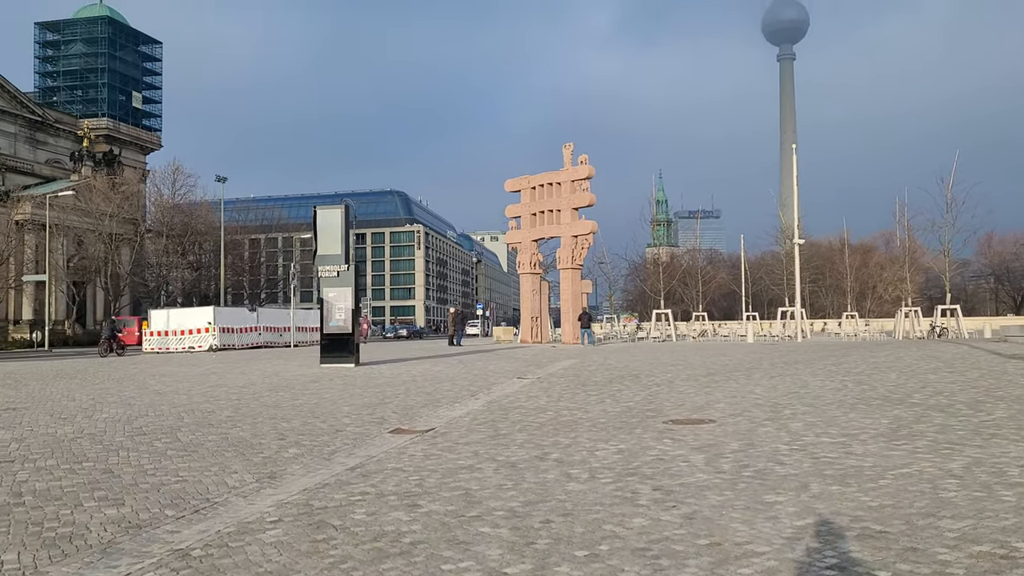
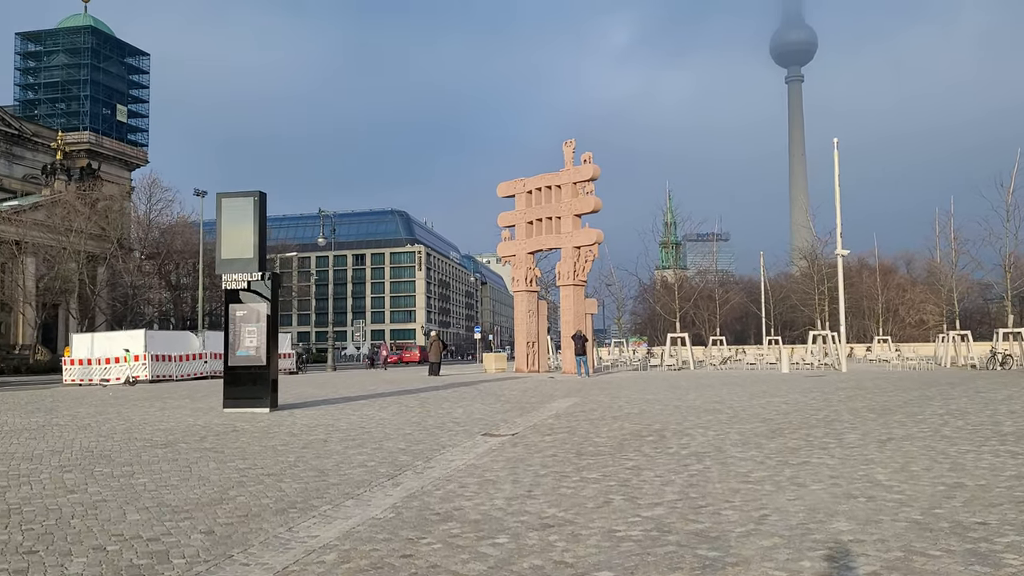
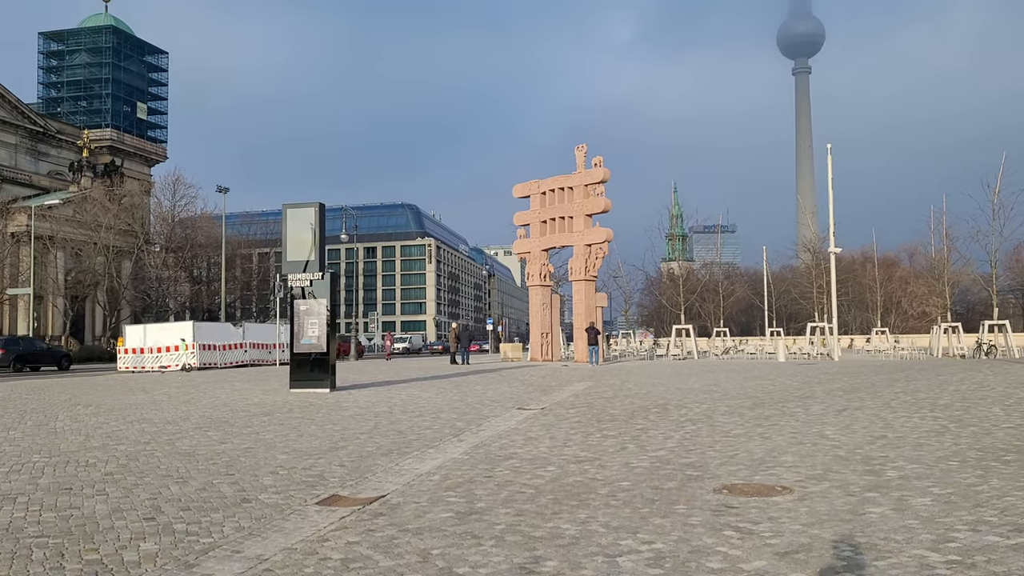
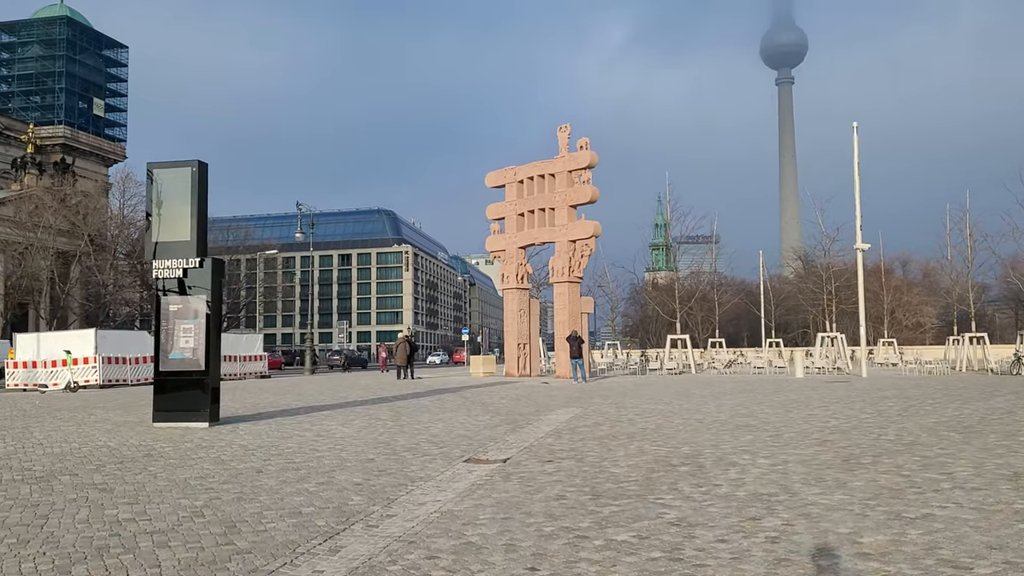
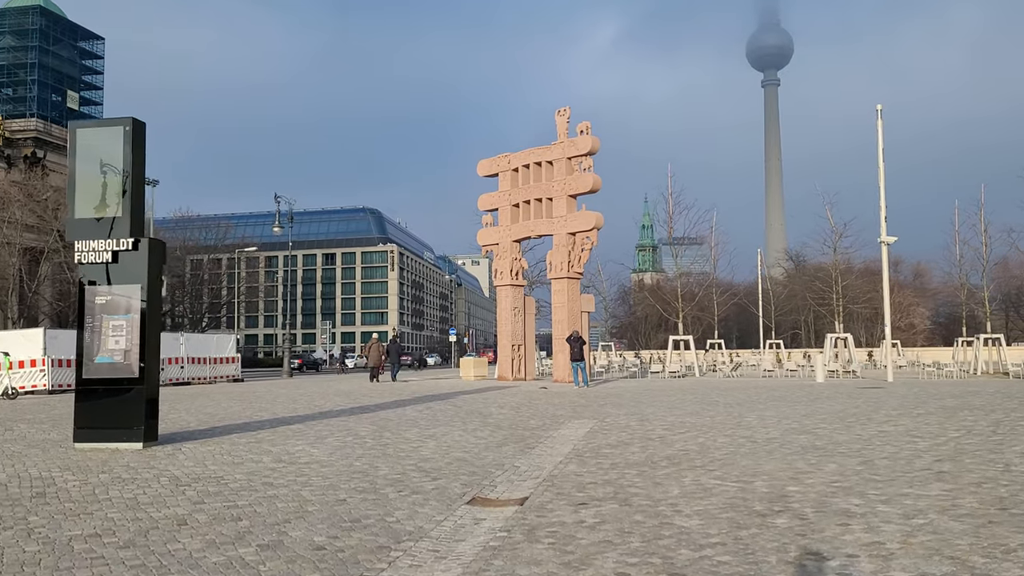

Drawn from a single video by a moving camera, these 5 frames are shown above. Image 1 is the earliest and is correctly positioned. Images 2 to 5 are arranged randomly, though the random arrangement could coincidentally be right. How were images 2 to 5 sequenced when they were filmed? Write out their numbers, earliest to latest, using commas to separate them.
3, 2, 4, 5
